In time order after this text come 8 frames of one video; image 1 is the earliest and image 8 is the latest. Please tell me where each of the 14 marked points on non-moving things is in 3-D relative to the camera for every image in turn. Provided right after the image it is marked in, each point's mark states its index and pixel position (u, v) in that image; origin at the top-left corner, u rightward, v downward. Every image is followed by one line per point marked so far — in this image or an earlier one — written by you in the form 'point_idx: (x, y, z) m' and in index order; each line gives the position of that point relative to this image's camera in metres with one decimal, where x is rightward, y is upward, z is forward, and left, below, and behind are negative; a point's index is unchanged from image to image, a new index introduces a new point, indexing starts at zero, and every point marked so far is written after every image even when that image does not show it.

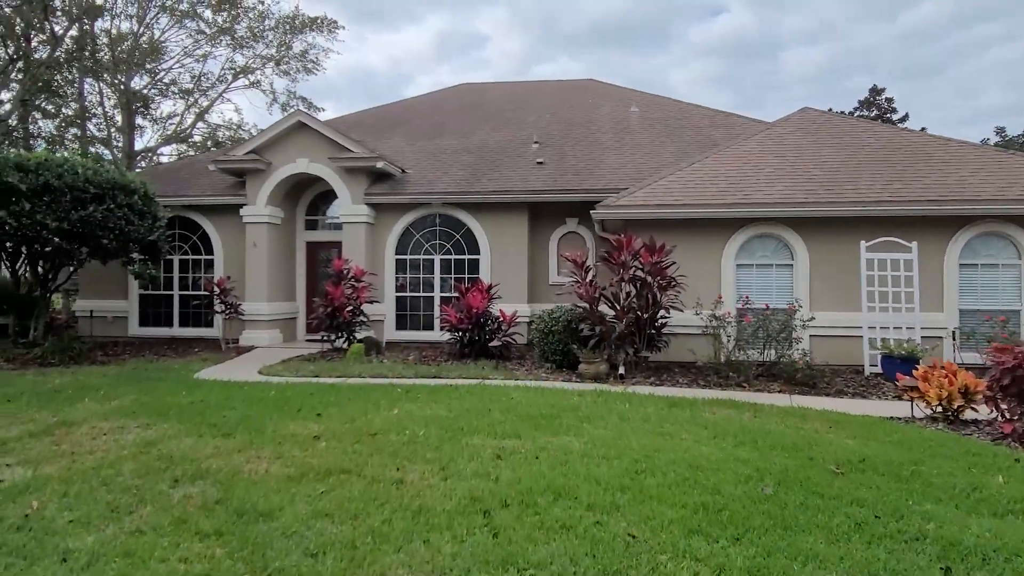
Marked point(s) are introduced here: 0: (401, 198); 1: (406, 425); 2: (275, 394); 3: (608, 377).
0: (-2.3, +1.9, +13.9) m
1: (-1.0, -1.3, +6.4) m
2: (-2.8, -1.3, +8.1) m
3: (+1.4, -1.3, +9.6) m
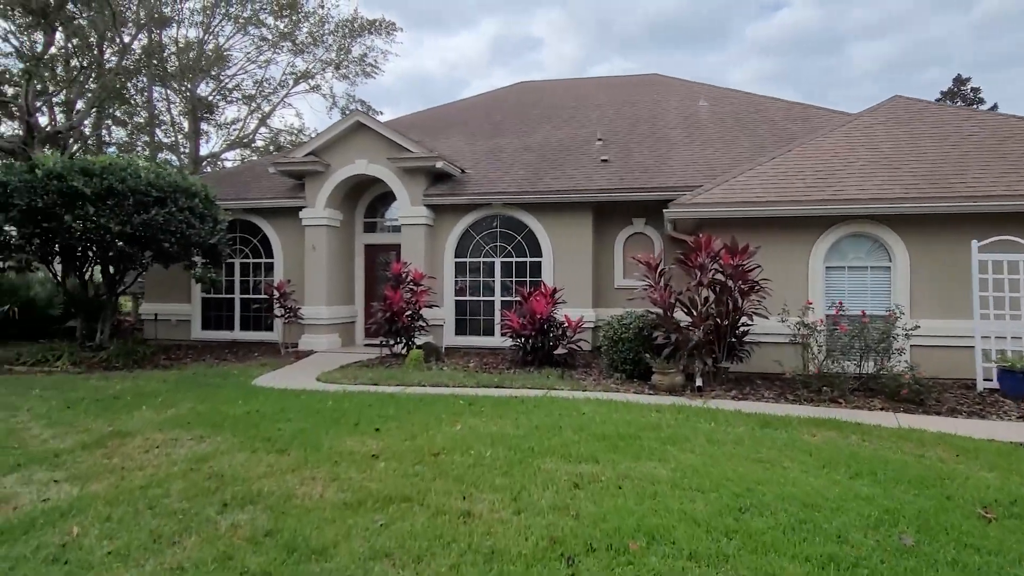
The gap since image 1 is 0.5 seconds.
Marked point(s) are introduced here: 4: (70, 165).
0: (-1.0, +1.8, +13.5) m
1: (-0.3, -1.4, +5.8) m
2: (-2.0, -1.3, +7.7) m
3: (+2.3, -1.3, +8.9) m
4: (-7.3, +2.0, +11.1) m
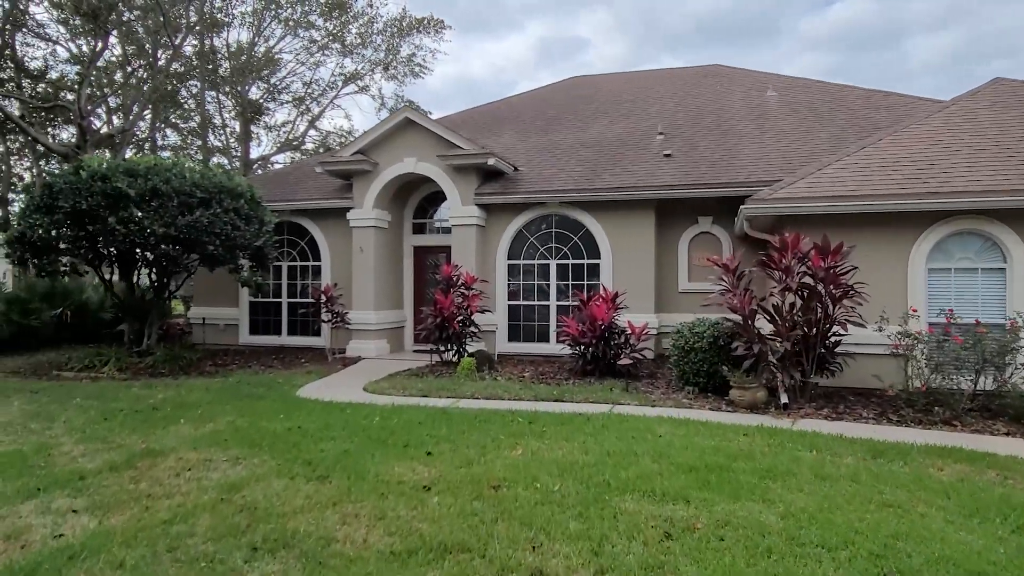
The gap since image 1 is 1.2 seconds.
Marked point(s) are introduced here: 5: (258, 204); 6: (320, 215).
0: (0.0, +1.7, +12.7) m
1: (+0.2, -1.4, +5.1) m
2: (-1.4, -1.4, +7.0) m
3: (+3.0, -1.4, +7.9) m
4: (-6.4, +2.0, +10.8) m
5: (-4.6, +1.5, +12.2) m
6: (-4.0, +1.5, +14.2) m
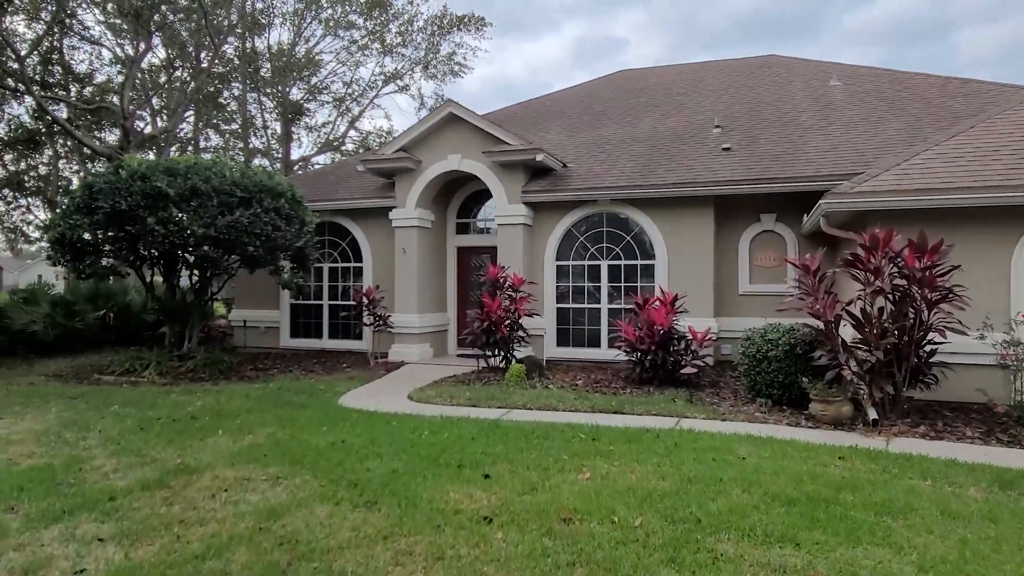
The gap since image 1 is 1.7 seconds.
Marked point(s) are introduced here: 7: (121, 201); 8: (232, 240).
0: (+0.9, +1.7, +12.1) m
1: (+0.7, -1.4, +4.4) m
2: (-0.8, -1.4, +6.5) m
3: (+3.6, -1.4, +7.1) m
4: (-5.6, +1.9, +10.5) m
5: (-3.7, +1.5, +11.9) m
6: (-3.1, +1.5, +13.8) m
7: (-5.9, +1.3, +10.2) m
8: (-4.4, +0.8, +10.7) m
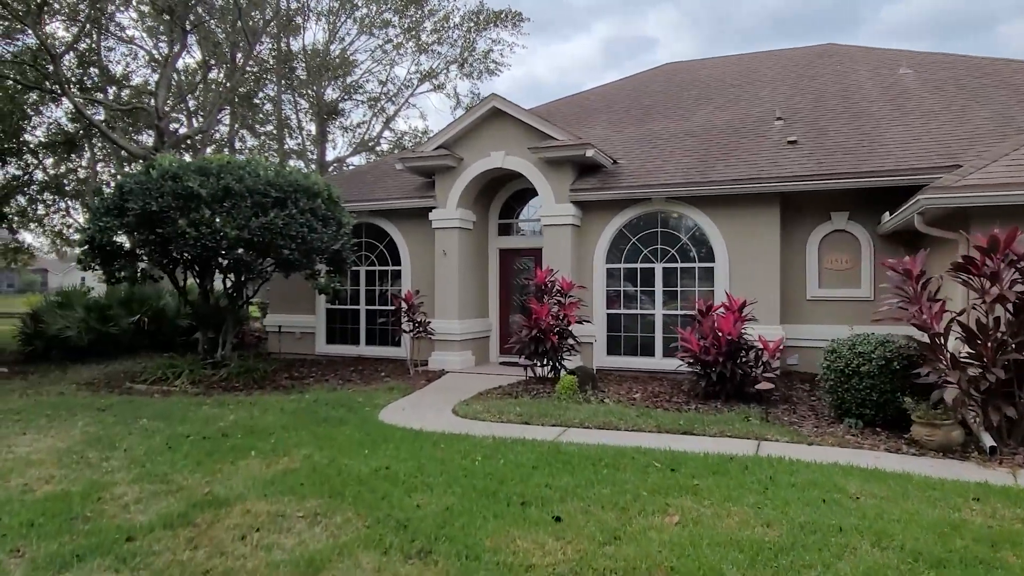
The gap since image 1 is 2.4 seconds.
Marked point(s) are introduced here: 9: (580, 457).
0: (+1.7, +1.6, +11.3) m
1: (+1.1, -1.5, +3.7) m
2: (-0.2, -1.5, +5.8) m
3: (+4.2, -1.5, +6.2) m
4: (-4.8, +1.8, +10.0) m
5: (-2.9, +1.4, +11.3) m
6: (-2.2, +1.4, +13.2) m
7: (-5.2, +1.2, +9.7) m
8: (-3.7, +0.7, +10.1) m
9: (+0.6, -1.5, +5.8) m
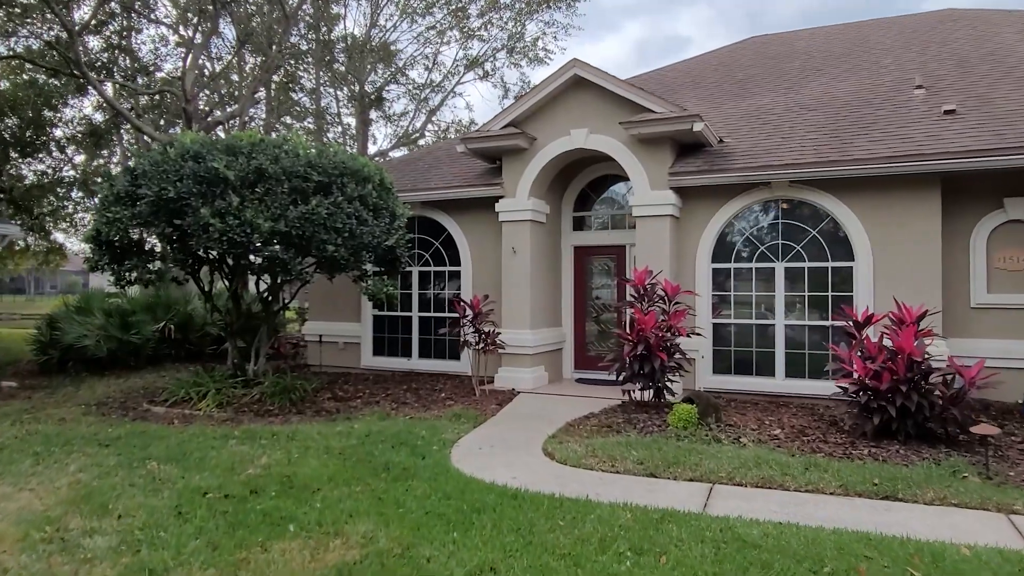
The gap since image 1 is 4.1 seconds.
0: (+3.0, +1.5, +9.2) m
1: (+2.0, -1.5, +1.6) m
2: (+0.7, -1.5, +3.8) m
3: (+5.2, -1.6, +4.0) m
4: (-3.7, +1.8, +8.3) m
5: (-1.7, +1.3, +9.4) m
6: (-0.9, +1.4, +11.3) m
7: (-4.0, +1.2, +7.9) m
8: (-2.5, +0.6, +8.3) m
9: (+1.6, -1.5, +3.8) m
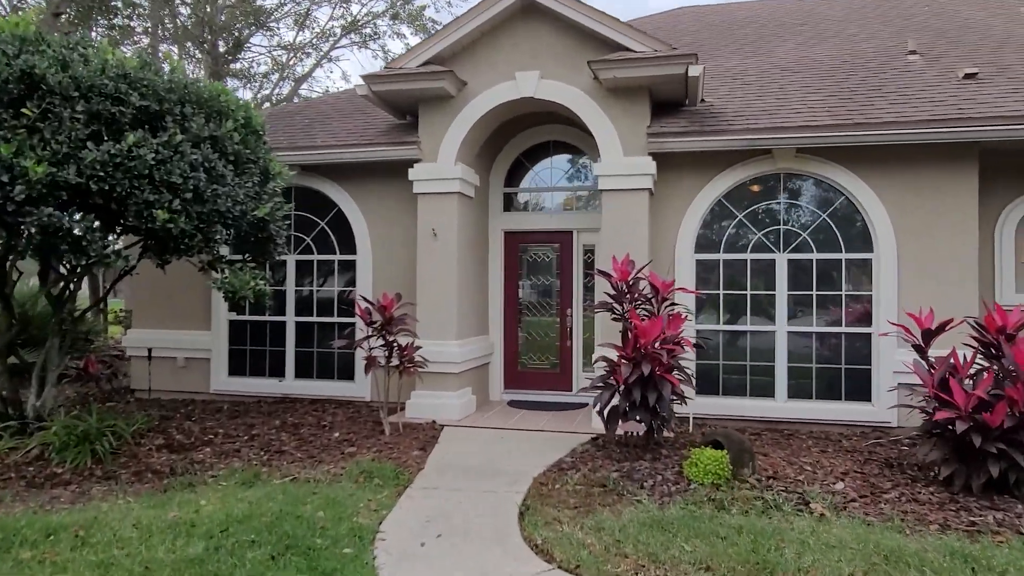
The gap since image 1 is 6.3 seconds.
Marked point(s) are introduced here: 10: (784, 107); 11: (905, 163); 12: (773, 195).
0: (+2.2, +1.6, +7.1) m
1: (+2.8, -1.5, -0.6) m
2: (+1.1, -1.5, +1.3) m
3: (+5.4, -1.5, +2.4) m
4: (-4.1, +1.9, +4.8) m
5: (-2.4, +1.4, +6.3) m
6: (-1.9, +1.4, +8.3) m
7: (-4.4, +1.3, +4.4) m
8: (-3.0, +0.7, +5.1) m
9: (+1.9, -1.5, +1.5) m
10: (+3.1, +2.0, +7.6) m
11: (+4.1, +1.3, +7.1) m
12: (+2.9, +1.0, +7.4) m
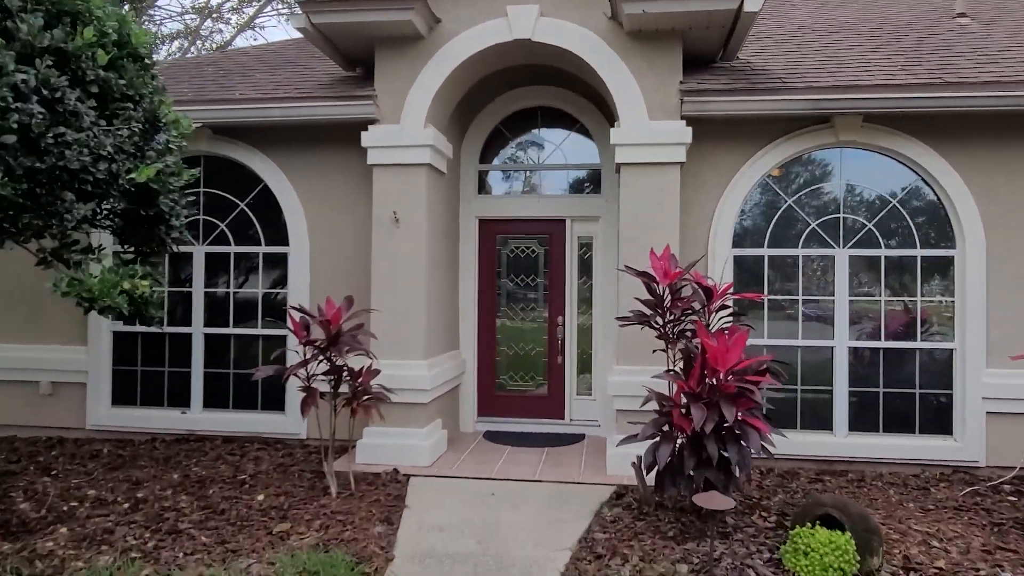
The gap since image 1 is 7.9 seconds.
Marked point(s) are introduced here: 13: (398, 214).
0: (+2.2, +1.5, +5.5) m
1: (+3.5, -1.5, -2.1) m
2: (+1.7, -1.5, -0.4) m
3: (+5.8, -1.6, +1.2) m
4: (-3.9, +1.8, +2.6) m
5: (-2.3, +1.4, +4.3) m
6: (-2.1, +1.4, +6.3) m
7: (-4.1, +1.2, +2.2) m
8: (-2.8, +0.7, +2.9) m
9: (+2.4, -1.5, -0.1) m
10: (+2.9, +2.0, +6.0) m
11: (+4.1, +1.3, +5.7) m
12: (+2.8, +1.0, +5.9) m
13: (-1.0, +0.7, +5.7) m
